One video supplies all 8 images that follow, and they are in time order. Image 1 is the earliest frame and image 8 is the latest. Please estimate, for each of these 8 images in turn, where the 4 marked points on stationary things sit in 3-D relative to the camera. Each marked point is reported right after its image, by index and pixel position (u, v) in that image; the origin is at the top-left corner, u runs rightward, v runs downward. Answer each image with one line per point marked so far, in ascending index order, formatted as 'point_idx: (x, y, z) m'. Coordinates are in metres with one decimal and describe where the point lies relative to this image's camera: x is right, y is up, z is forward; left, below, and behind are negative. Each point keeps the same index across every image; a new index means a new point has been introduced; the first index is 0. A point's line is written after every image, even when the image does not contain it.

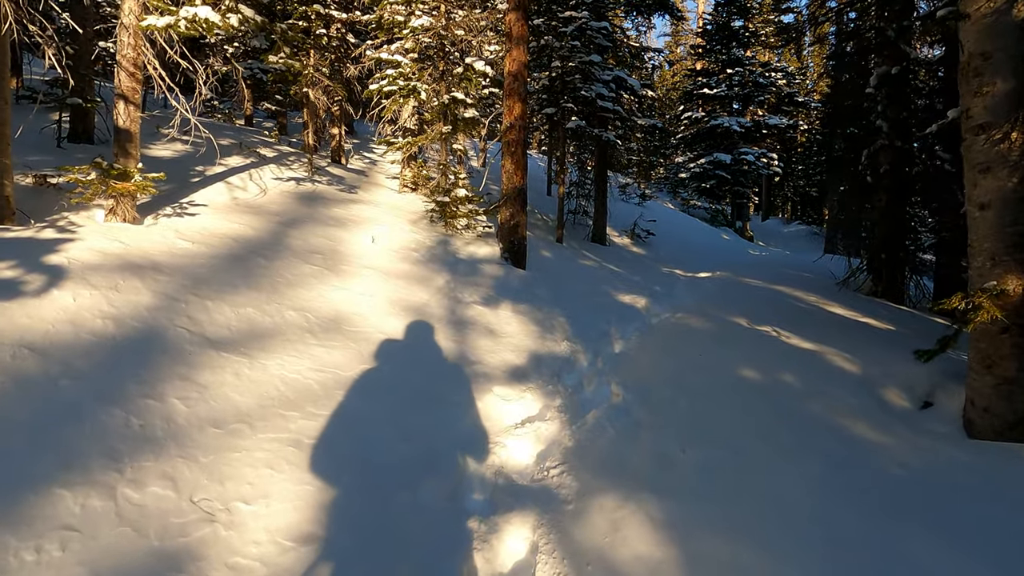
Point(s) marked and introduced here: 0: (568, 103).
0: (+1.3, +4.5, +16.2) m
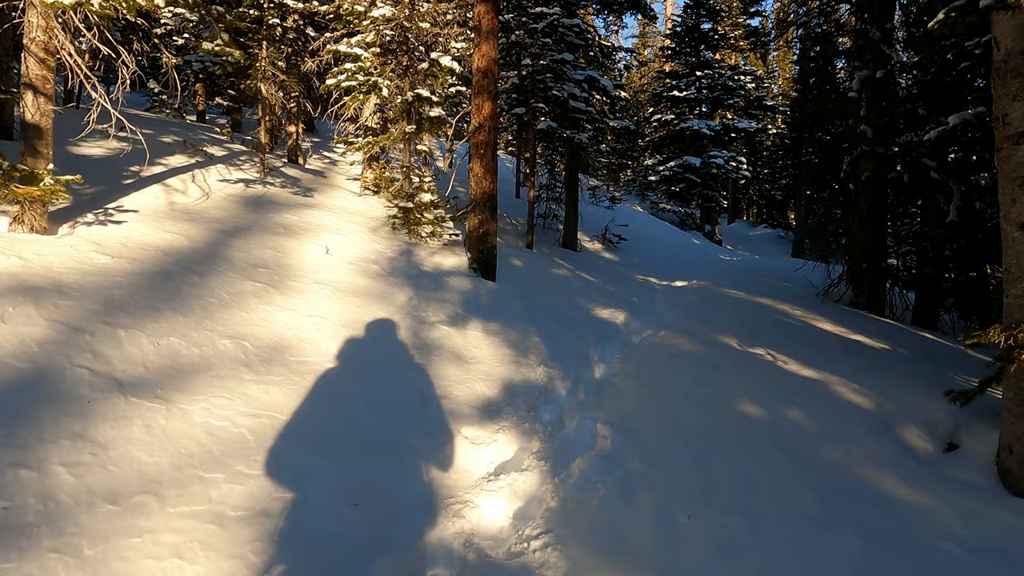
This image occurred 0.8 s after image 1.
0: (+0.6, +4.3, +15.5) m
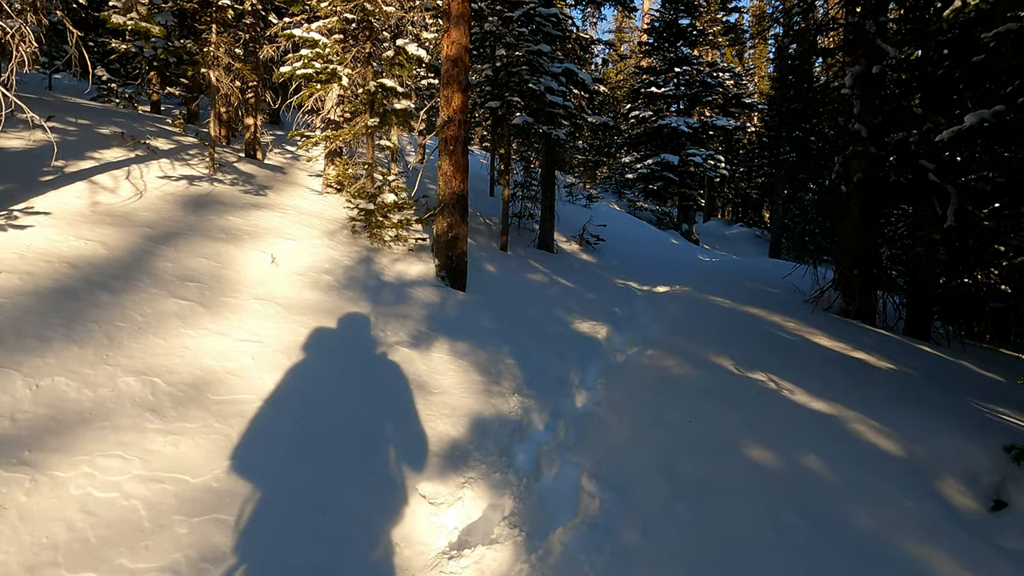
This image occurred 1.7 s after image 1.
0: (0.0, +4.2, +14.7) m
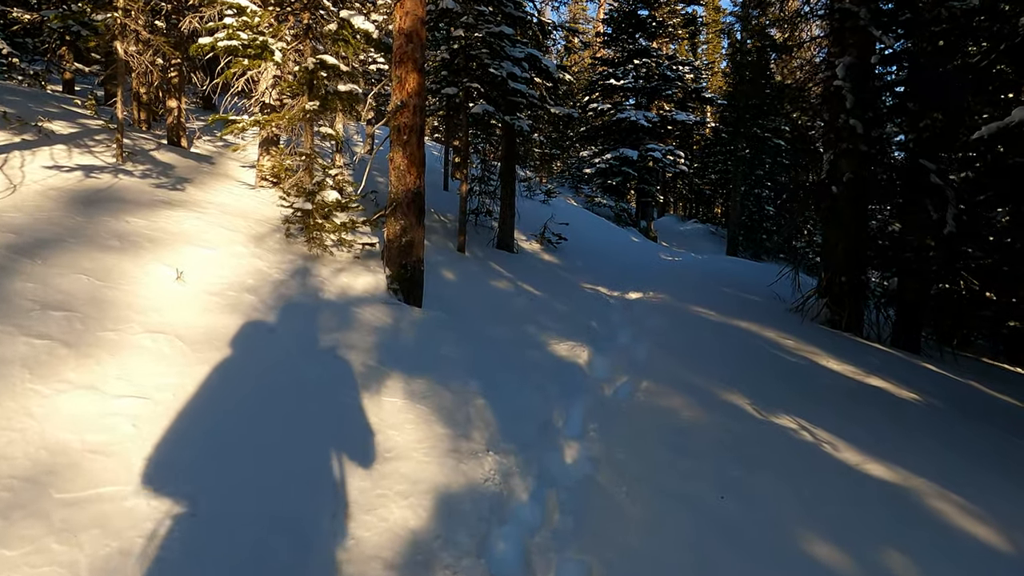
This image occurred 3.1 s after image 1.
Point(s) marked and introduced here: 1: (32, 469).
0: (-0.9, +4.1, +13.4) m
1: (-2.1, -0.8, +2.9) m
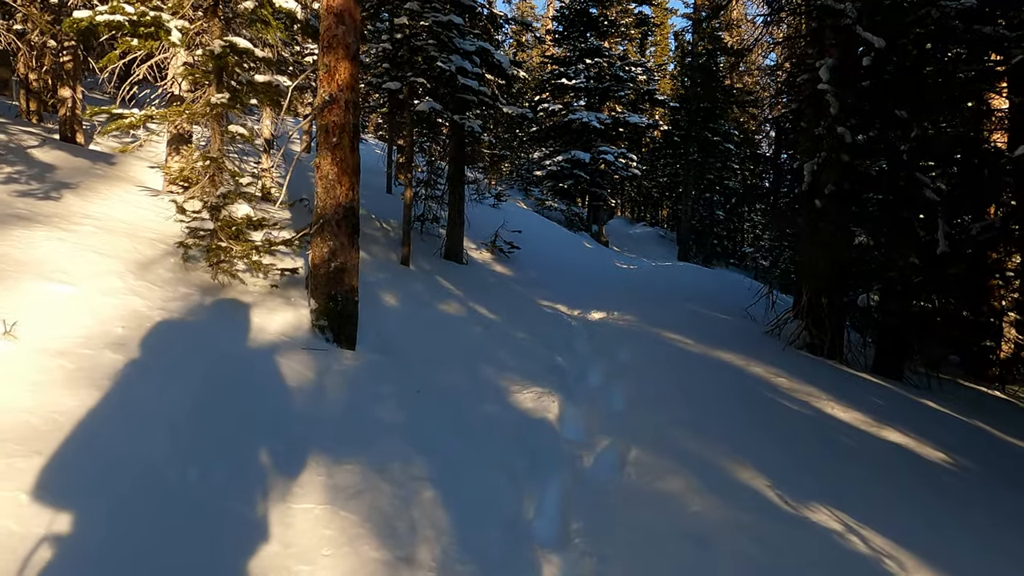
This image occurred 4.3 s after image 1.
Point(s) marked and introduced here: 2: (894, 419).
0: (-1.8, +3.8, +12.0) m
1: (-2.2, -1.1, +1.5) m
2: (+3.6, -1.2, +6.3) m
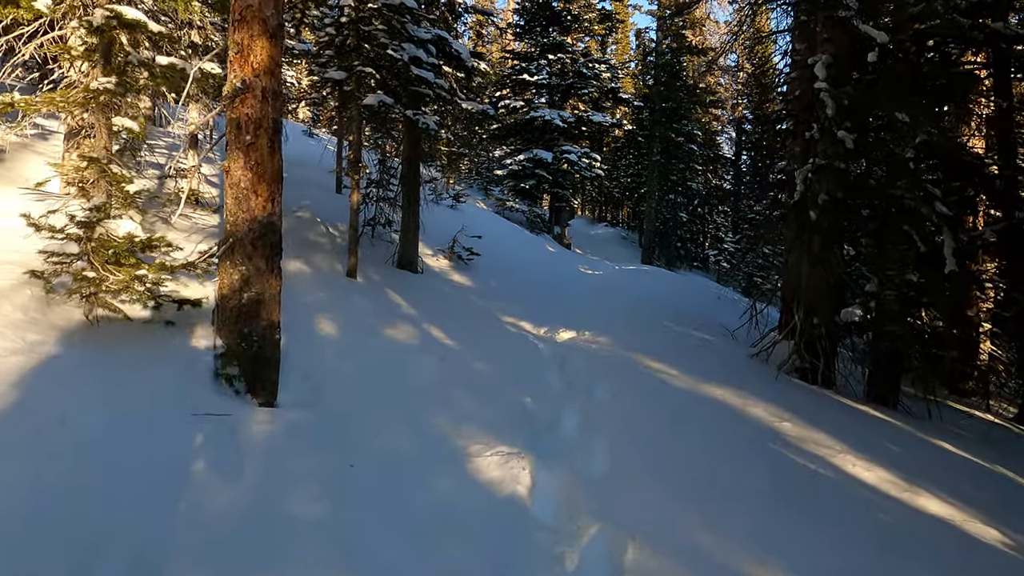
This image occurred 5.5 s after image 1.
0: (-2.4, +3.5, +10.7) m
1: (-2.2, -1.4, +0.3) m
2: (+3.3, -1.5, +5.3) m
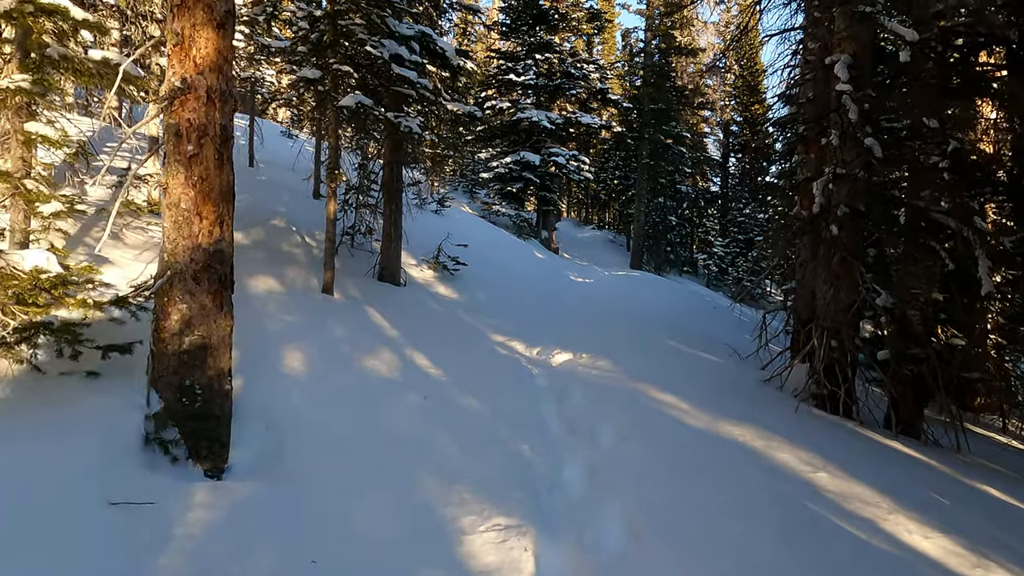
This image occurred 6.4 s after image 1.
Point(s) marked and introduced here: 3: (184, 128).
0: (-2.6, +3.3, +9.9) m
1: (-2.1, -1.6, -0.6) m
2: (+3.3, -1.7, +4.6) m
3: (-1.9, +0.9, +3.9) m
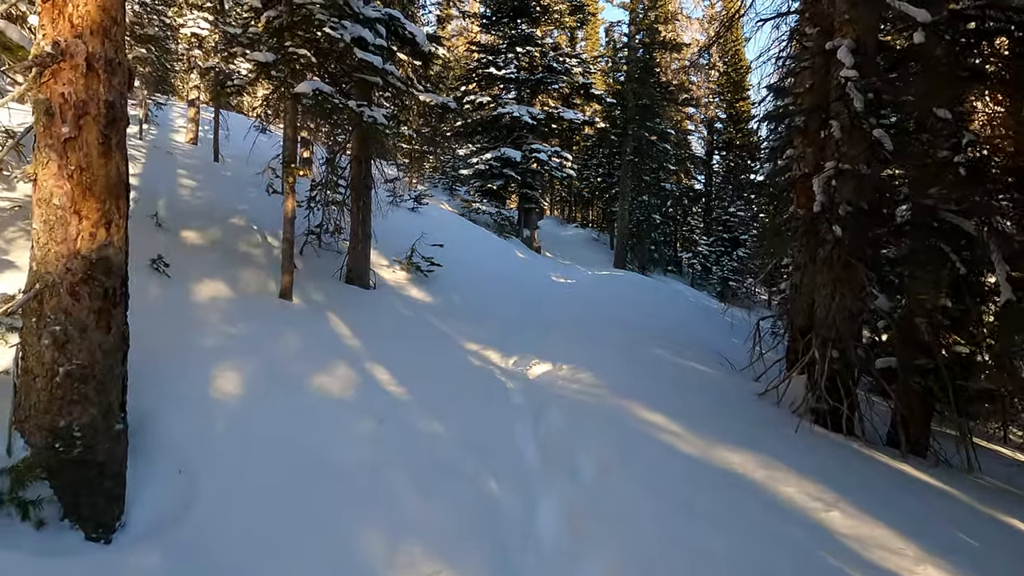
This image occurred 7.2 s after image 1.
0: (-2.9, +3.2, +9.1) m
1: (-2.2, -1.7, -1.4) m
2: (+3.1, -1.8, +3.9) m
3: (-2.1, +0.9, +3.1) m
